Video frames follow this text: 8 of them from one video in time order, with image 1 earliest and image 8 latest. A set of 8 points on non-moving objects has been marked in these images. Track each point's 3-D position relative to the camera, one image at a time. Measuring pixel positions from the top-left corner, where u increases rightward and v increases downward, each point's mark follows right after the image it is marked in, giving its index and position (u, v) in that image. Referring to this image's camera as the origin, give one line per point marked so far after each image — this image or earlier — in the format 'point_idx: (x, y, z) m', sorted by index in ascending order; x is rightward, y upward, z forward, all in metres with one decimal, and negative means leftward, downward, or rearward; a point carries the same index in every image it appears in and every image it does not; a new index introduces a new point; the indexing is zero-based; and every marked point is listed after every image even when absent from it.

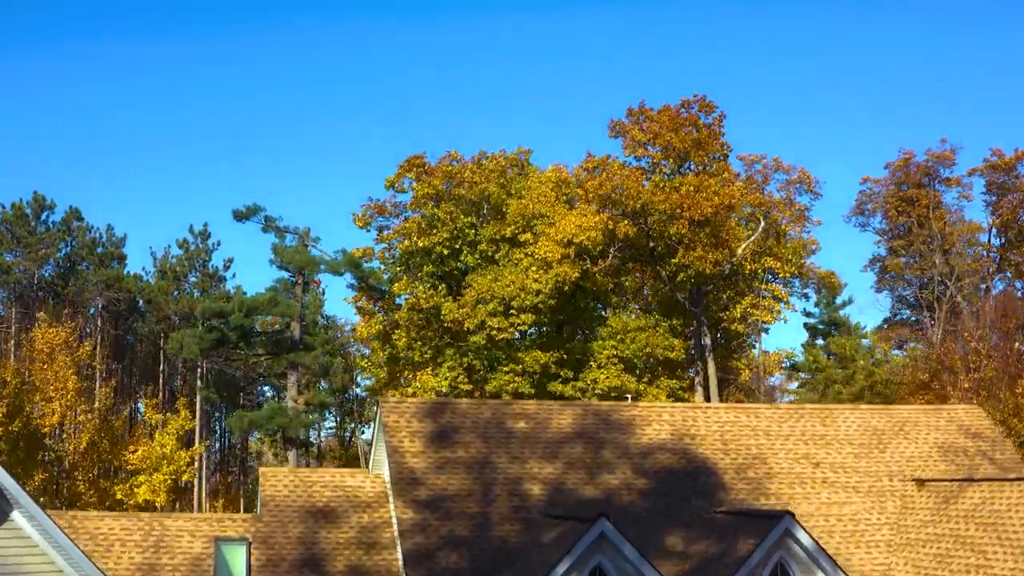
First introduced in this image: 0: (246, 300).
0: (-7.5, -0.5, +19.9) m
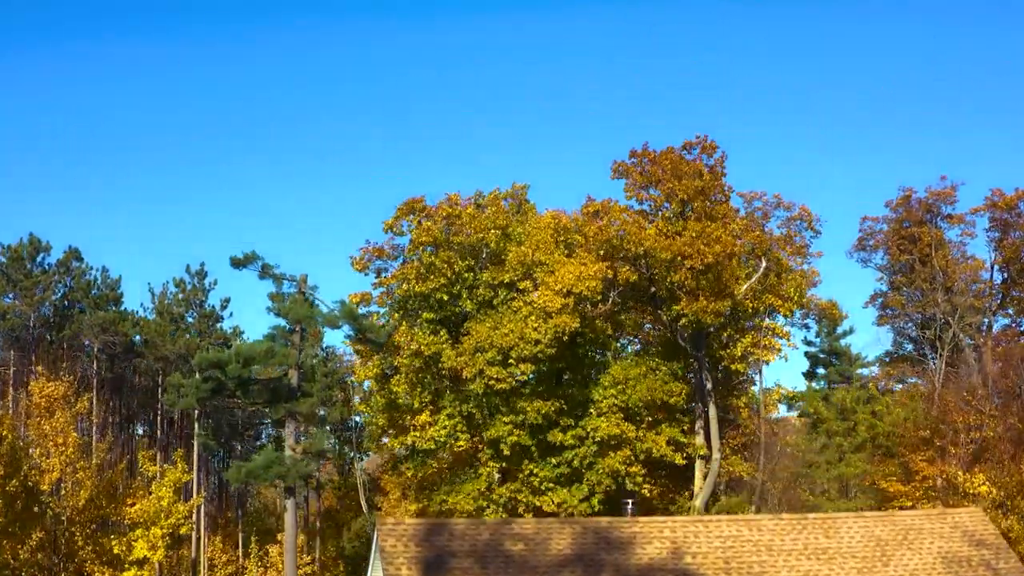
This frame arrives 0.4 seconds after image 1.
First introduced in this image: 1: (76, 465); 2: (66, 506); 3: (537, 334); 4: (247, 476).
0: (-7.6, -1.8, +19.7) m
1: (-11.2, -4.6, +18.1) m
2: (-11.2, -5.5, +17.6) m
3: (+0.7, -1.3, +19.5) m
4: (-7.4, -5.3, +19.7) m
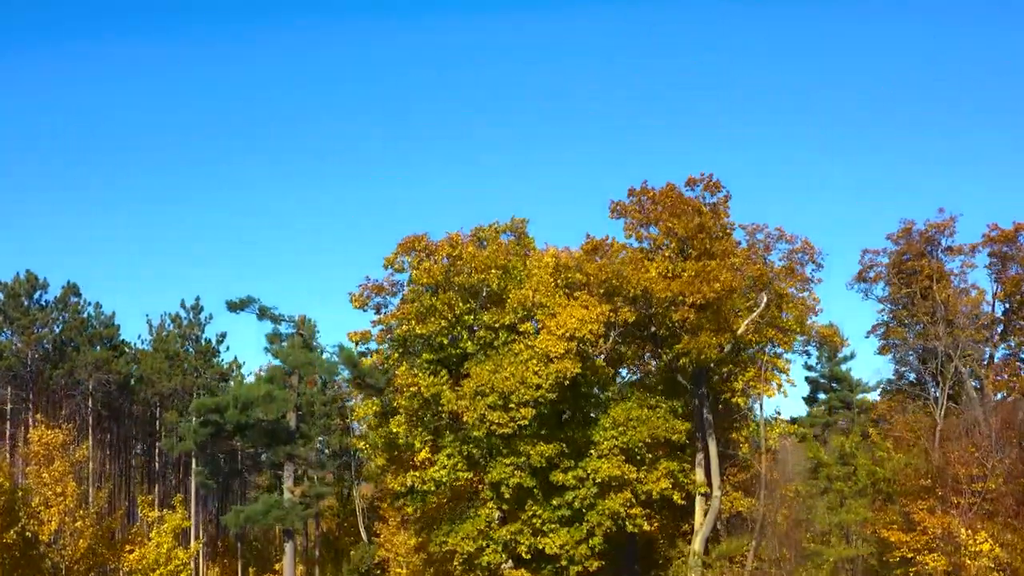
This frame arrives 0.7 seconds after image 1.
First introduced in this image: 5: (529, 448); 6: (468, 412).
0: (-7.5, -3.0, +19.7) m
1: (-11.2, -5.8, +18.0) m
2: (-11.2, -6.7, +17.5) m
3: (+0.7, -2.5, +19.4) m
4: (-7.4, -6.5, +19.6) m
5: (+0.4, -4.6, +20.0) m
6: (-1.3, -3.5, +19.8) m
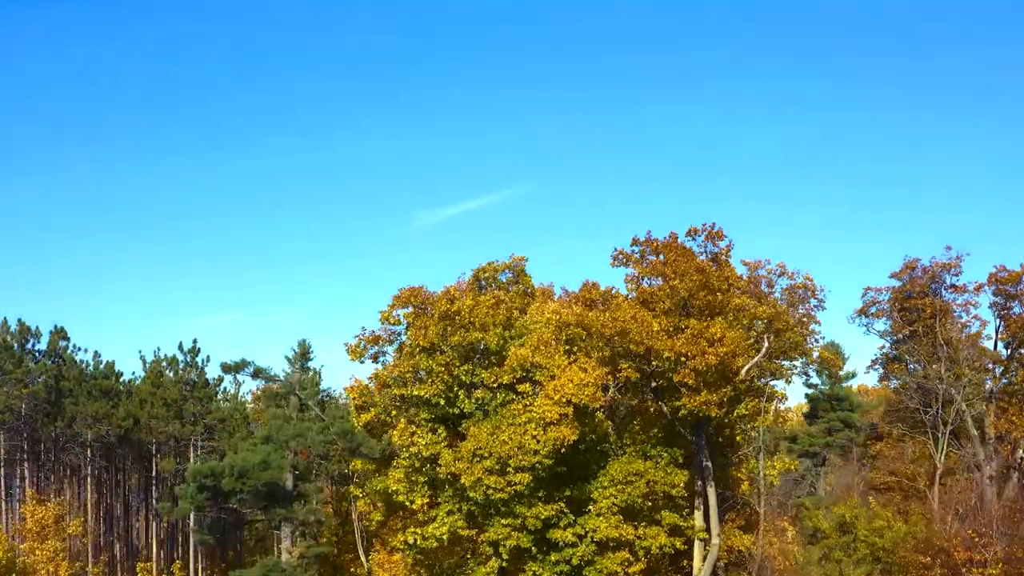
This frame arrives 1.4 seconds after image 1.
0: (-7.6, -4.8, +19.5) m
1: (-11.3, -7.7, +18.0) m
2: (-11.3, -8.6, +17.6) m
3: (+0.6, -4.3, +19.2) m
4: (-7.5, -8.3, +19.6) m
5: (+0.4, -6.3, +19.9) m
6: (-1.3, -5.2, +19.6) m
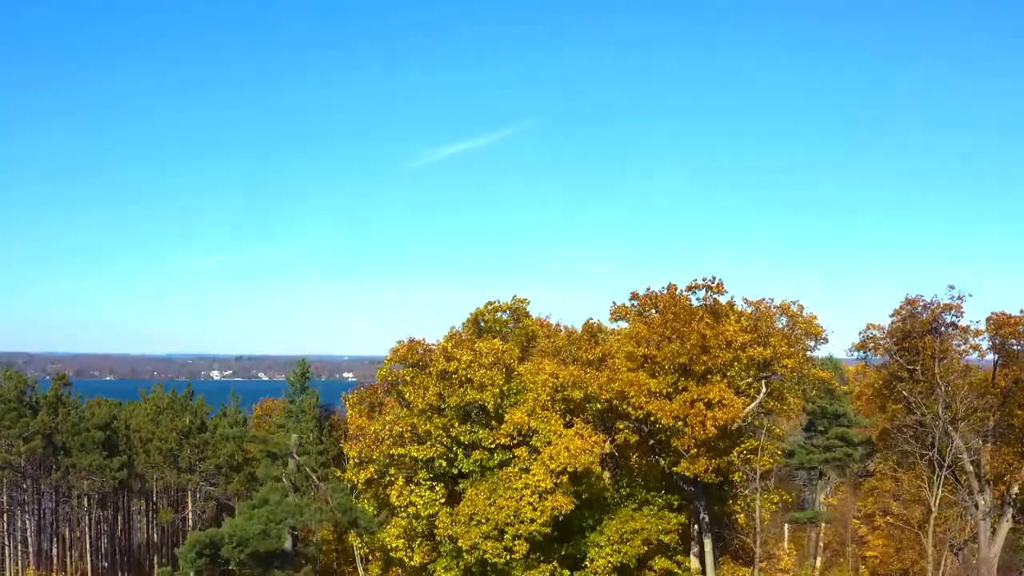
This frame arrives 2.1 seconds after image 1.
0: (-7.7, -6.7, +19.6) m
1: (-11.3, -9.6, +18.2) m
2: (-11.3, -10.6, +17.8) m
3: (+0.6, -6.1, +19.3) m
4: (-7.6, -10.1, +19.8) m
5: (+0.3, -8.1, +20.1) m
6: (-1.4, -7.1, +19.7) m
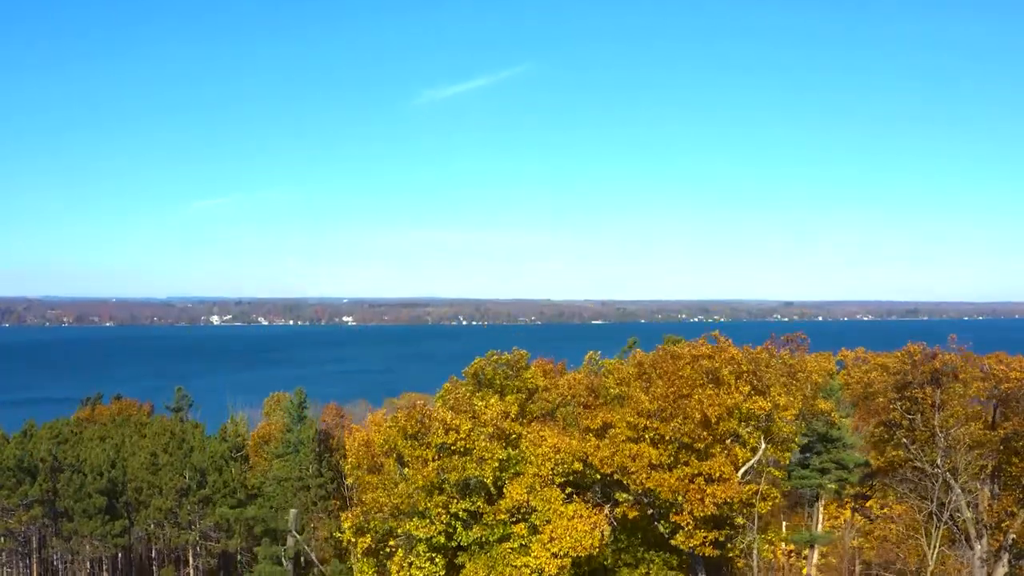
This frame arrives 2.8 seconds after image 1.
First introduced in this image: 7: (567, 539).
0: (-7.7, -8.9, +19.6) m
1: (-11.3, -11.9, +18.3) m
2: (-11.3, -12.9, +18.0) m
3: (+0.6, -8.3, +19.3) m
4: (-7.6, -12.3, +19.9) m
5: (+0.3, -10.3, +20.2) m
6: (-1.4, -9.3, +19.8) m
7: (+1.5, -6.7, +19.2) m
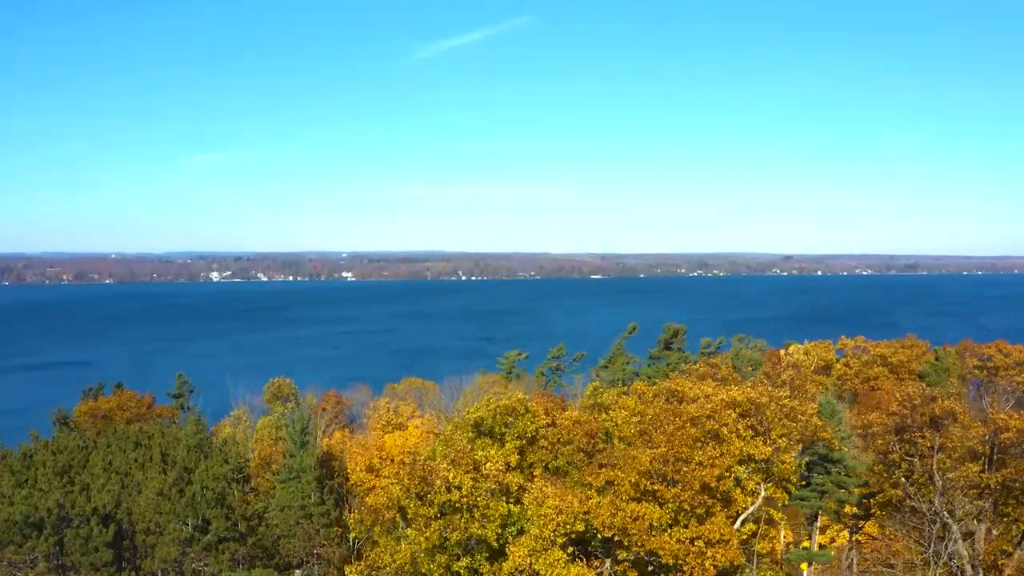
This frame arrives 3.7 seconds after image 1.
0: (-7.6, -10.9, +19.9) m
1: (-11.2, -14.0, +18.7) m
2: (-11.2, -15.0, +18.4) m
3: (+0.6, -10.3, +19.6) m
4: (-7.5, -14.3, +20.4) m
5: (+0.4, -12.3, +20.5) m
6: (-1.3, -11.3, +20.1) m
7: (+1.6, -8.7, +19.4) m
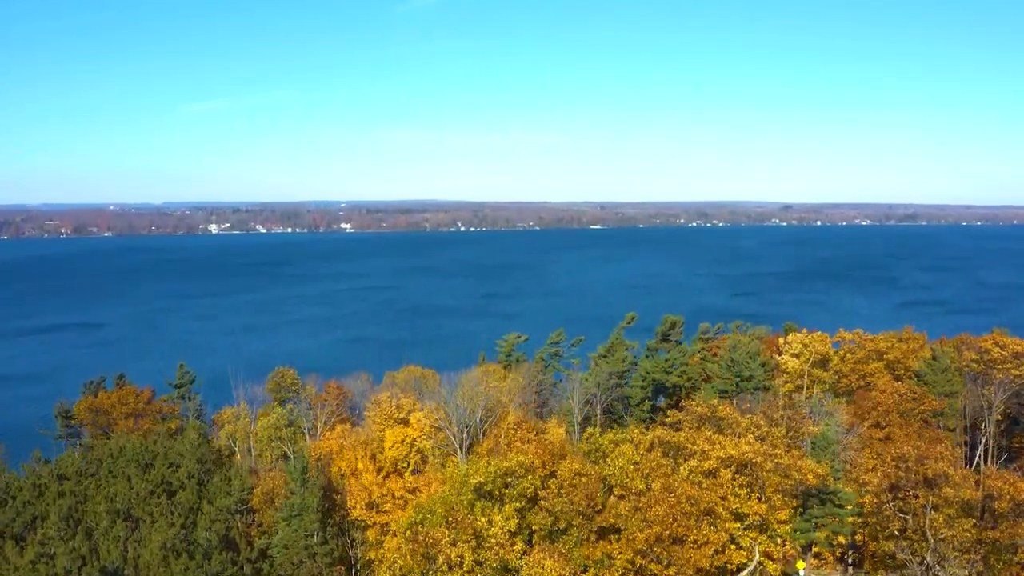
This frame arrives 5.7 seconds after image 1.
0: (-7.6, -13.8, +20.5) m
1: (-11.2, -16.9, +19.4) m
2: (-11.2, -17.9, +19.1) m
3: (+0.7, -13.1, +20.1) m
4: (-7.4, -17.2, +21.1) m
5: (+0.4, -15.1, +21.2) m
6: (-1.3, -14.1, +20.7) m
7: (+1.6, -11.5, +19.9) m
